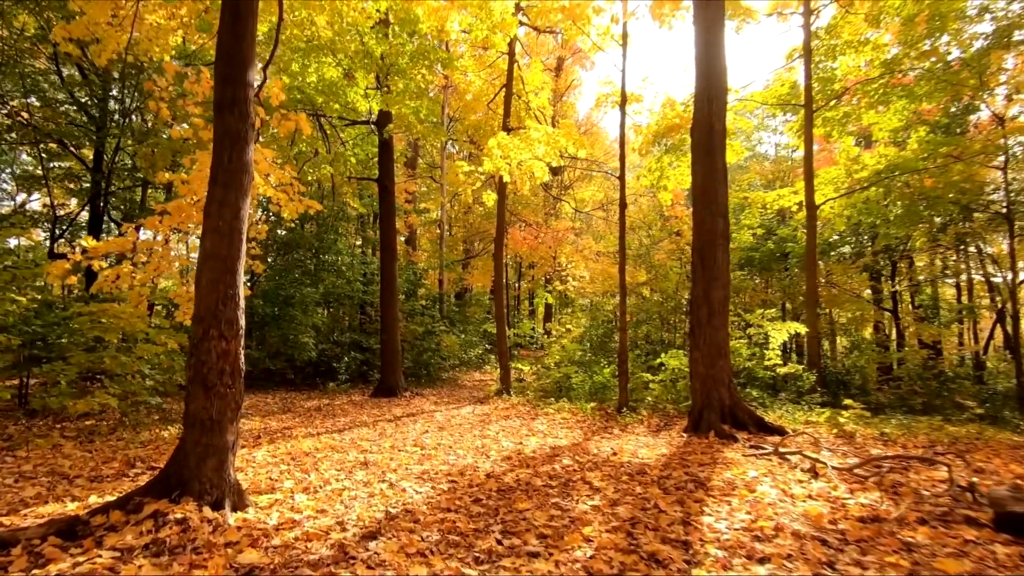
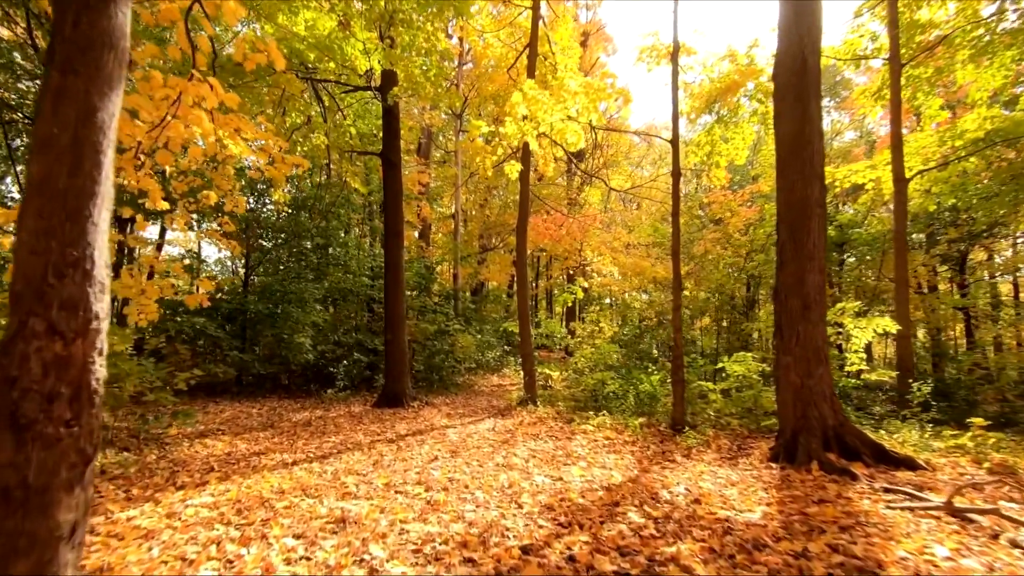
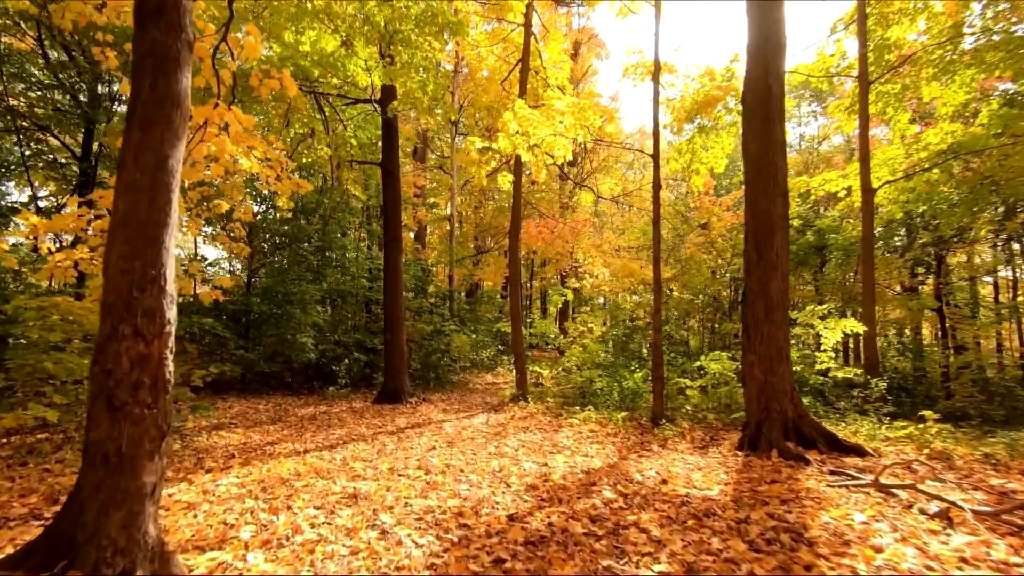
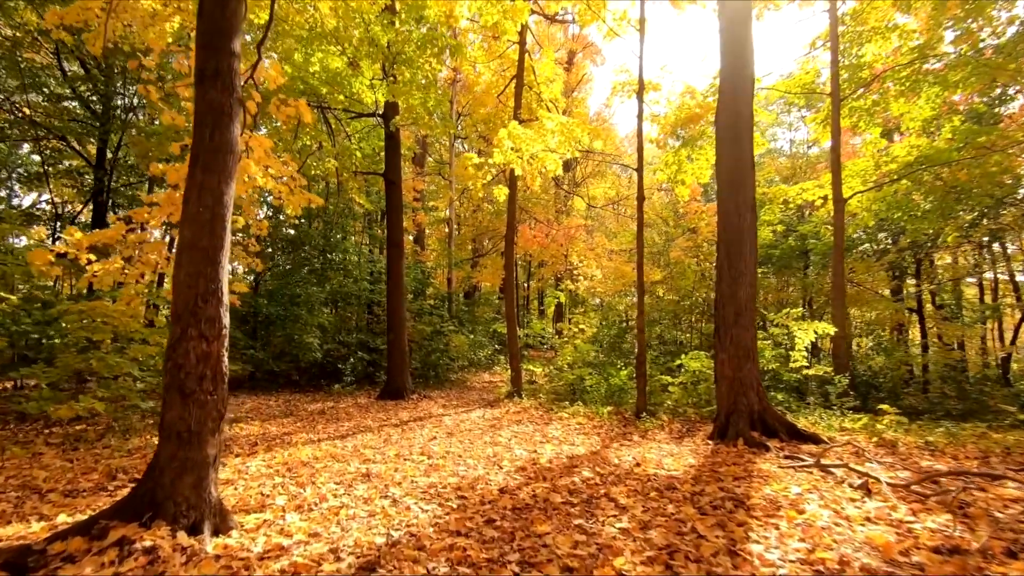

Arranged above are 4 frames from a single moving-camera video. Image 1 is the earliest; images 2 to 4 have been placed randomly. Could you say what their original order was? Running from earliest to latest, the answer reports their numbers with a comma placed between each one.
4, 3, 2
